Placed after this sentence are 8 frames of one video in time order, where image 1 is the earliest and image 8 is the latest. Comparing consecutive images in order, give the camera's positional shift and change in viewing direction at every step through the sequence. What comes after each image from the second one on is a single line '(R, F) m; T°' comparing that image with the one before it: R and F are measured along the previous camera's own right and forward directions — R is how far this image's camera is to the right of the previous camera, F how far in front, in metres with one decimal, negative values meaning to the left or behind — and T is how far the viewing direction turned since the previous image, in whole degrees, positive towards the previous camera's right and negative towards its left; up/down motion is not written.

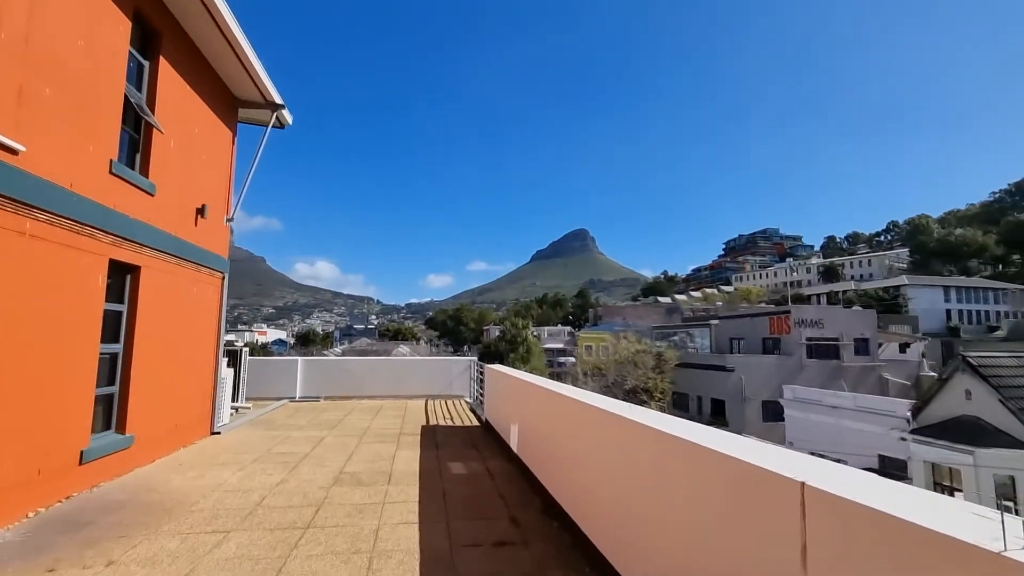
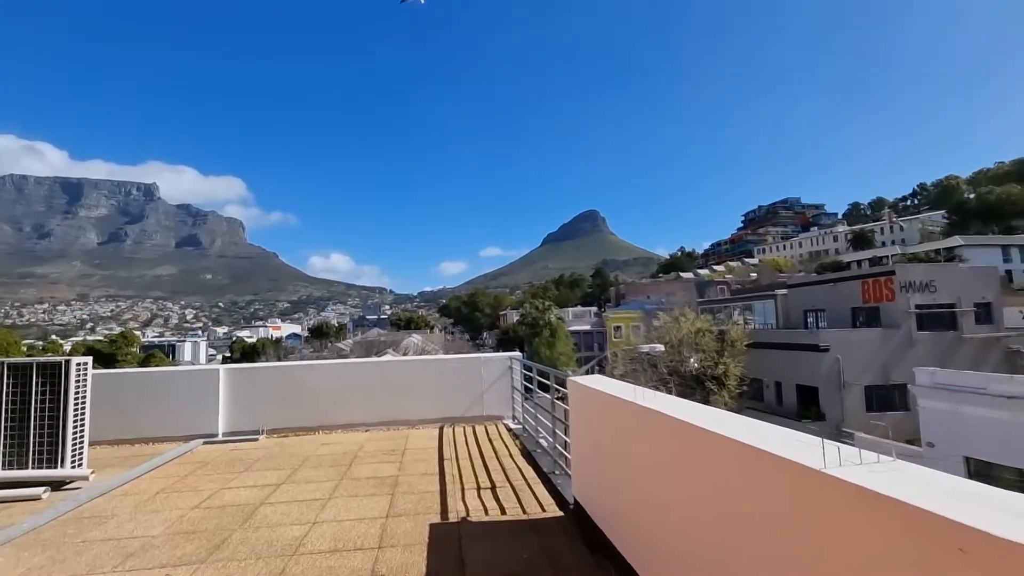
(-0.6, +3.6) m; -1°
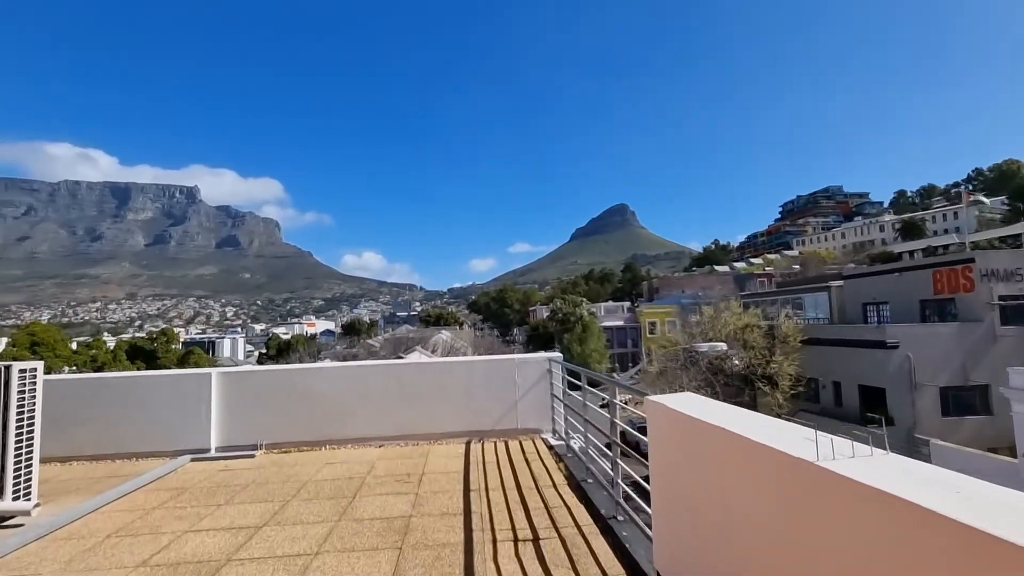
(-0.1, +0.9) m; -3°
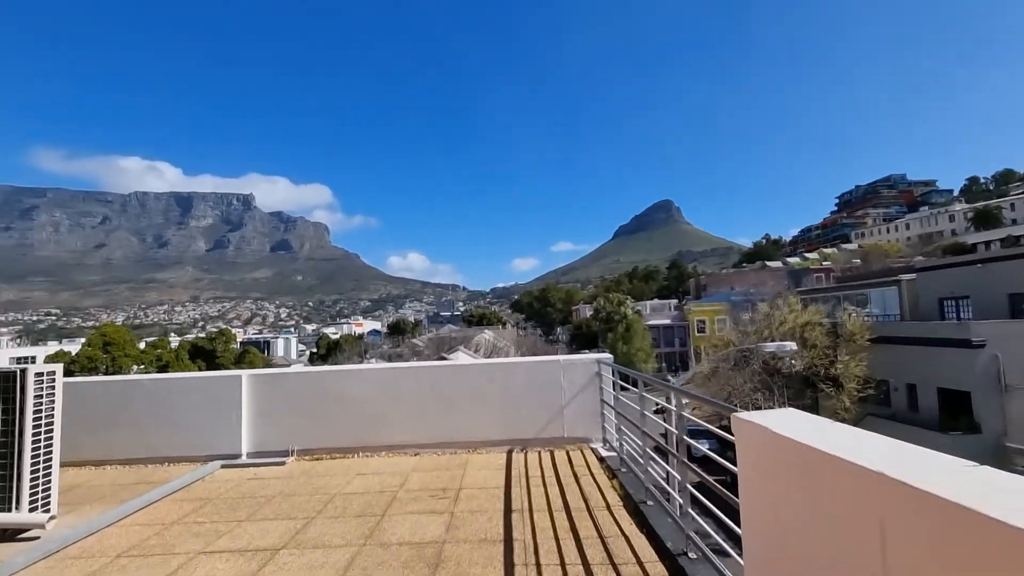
(0.0, +0.4) m; -5°
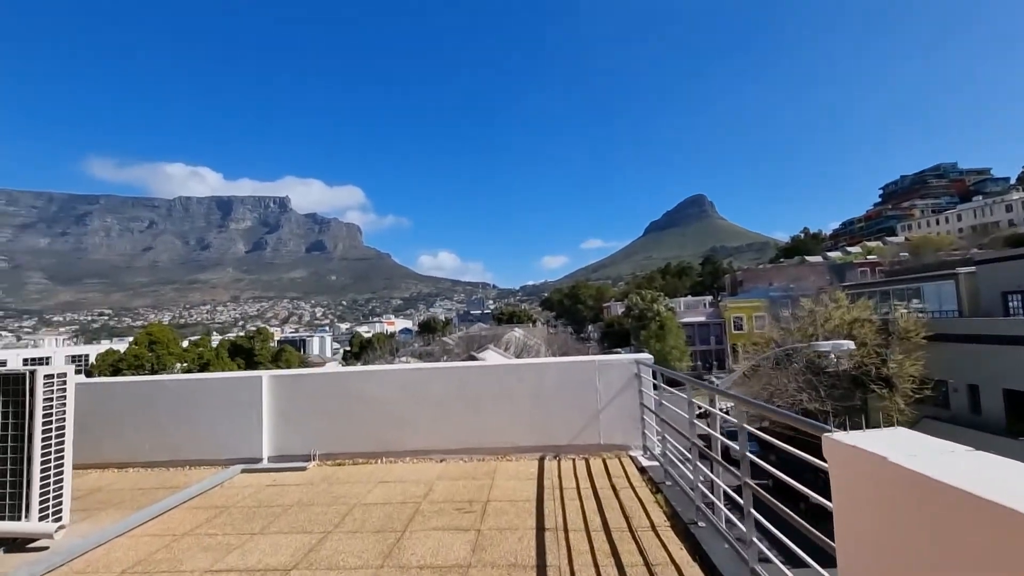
(0.0, +0.3) m; -3°
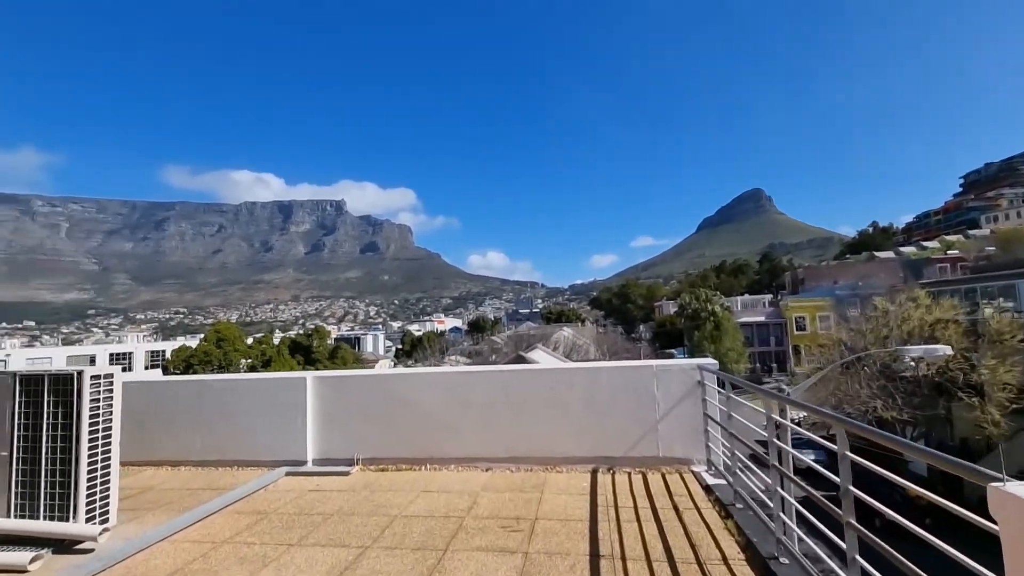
(0.0, +0.2) m; -6°
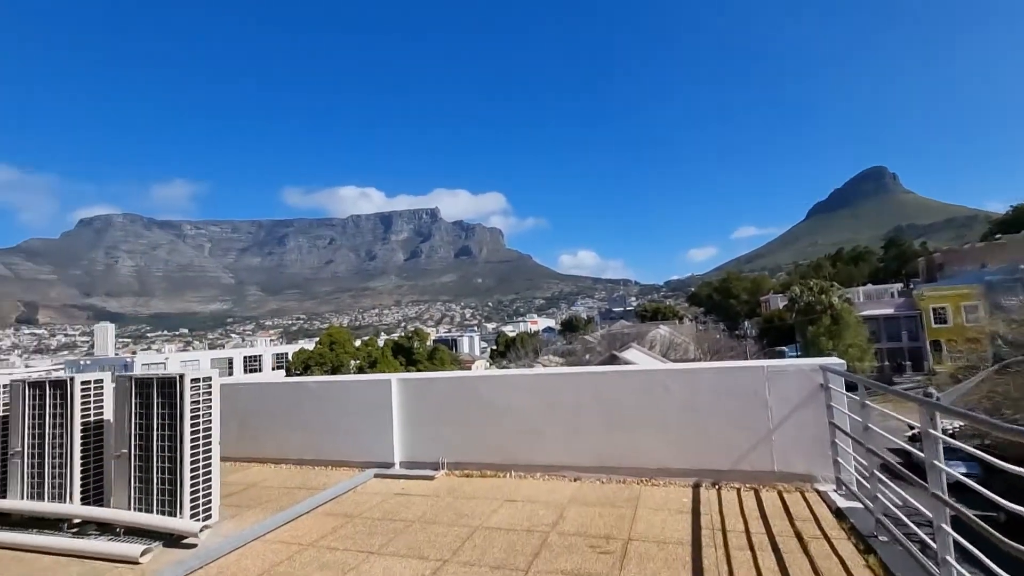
(+0.1, +0.2) m; -10°
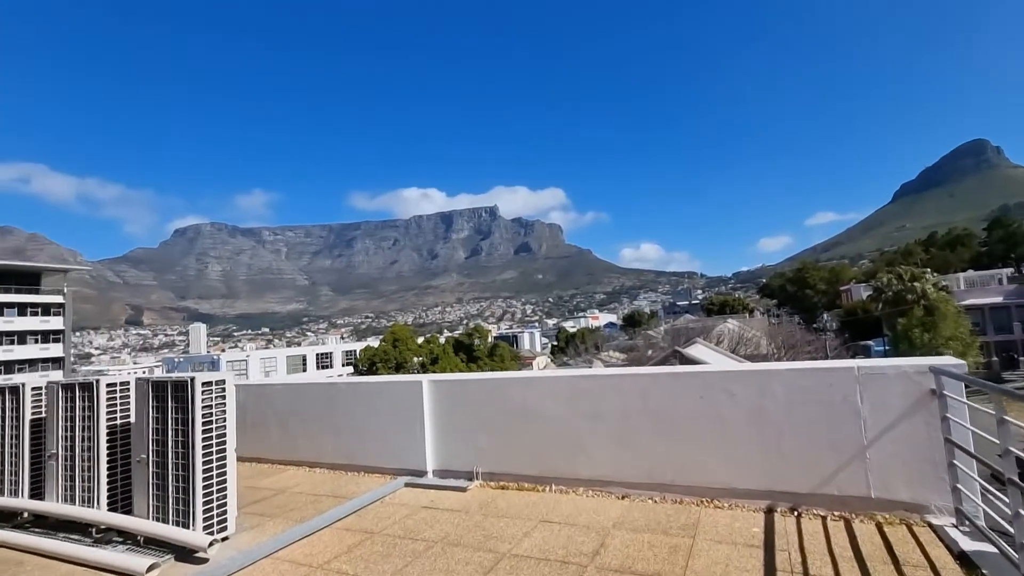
(+0.2, +0.4) m; -7°
